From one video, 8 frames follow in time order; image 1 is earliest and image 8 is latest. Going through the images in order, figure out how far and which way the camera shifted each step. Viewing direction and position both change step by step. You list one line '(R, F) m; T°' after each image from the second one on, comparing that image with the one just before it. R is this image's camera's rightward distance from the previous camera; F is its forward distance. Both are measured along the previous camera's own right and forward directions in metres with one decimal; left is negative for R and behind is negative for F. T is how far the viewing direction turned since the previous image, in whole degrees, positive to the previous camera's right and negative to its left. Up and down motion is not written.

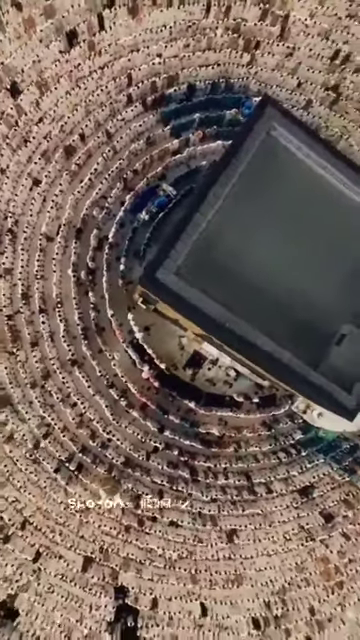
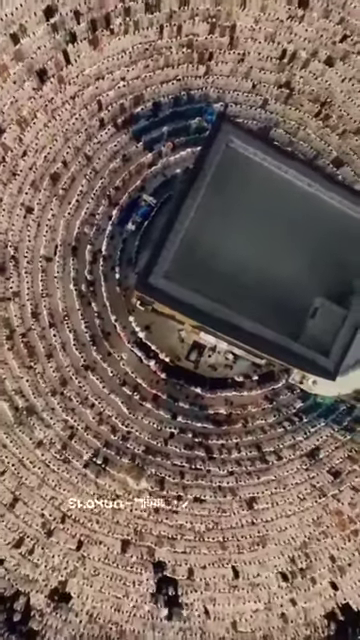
(+0.2, -0.5) m; -1°
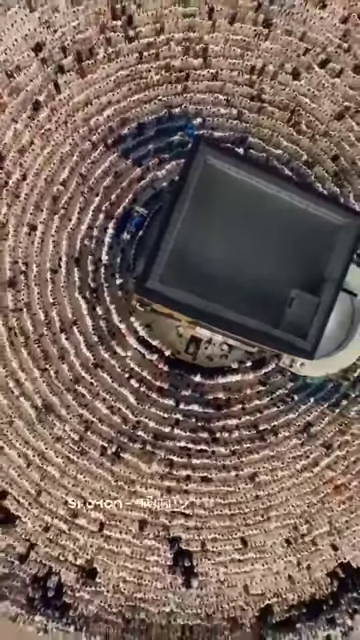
(0.0, -0.6) m; 0°
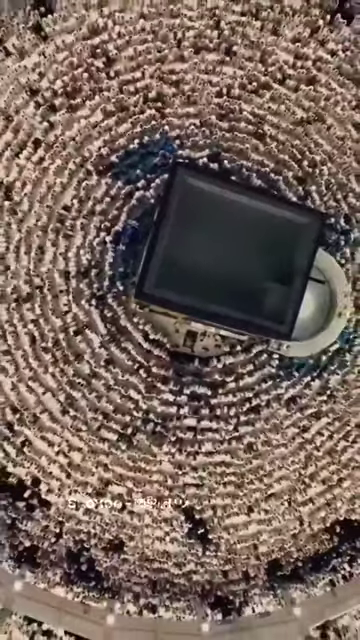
(0.0, -0.9) m; 0°
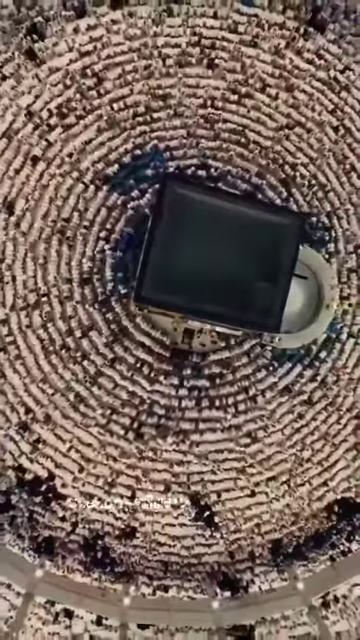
(0.0, -0.5) m; 0°
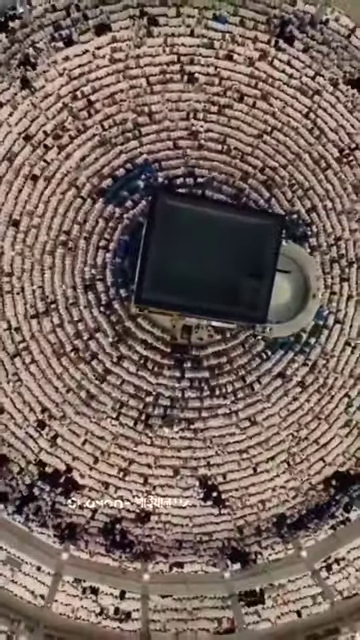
(0.0, -0.6) m; 0°
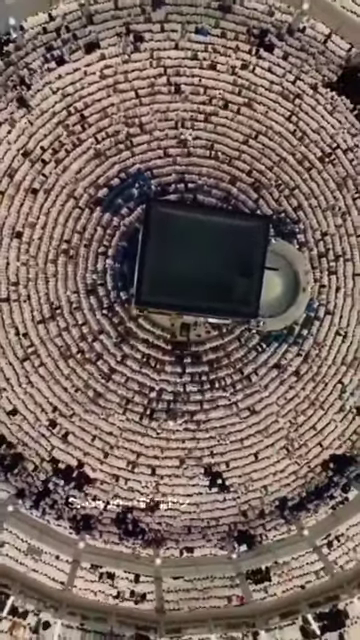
(0.0, -0.5) m; 0°
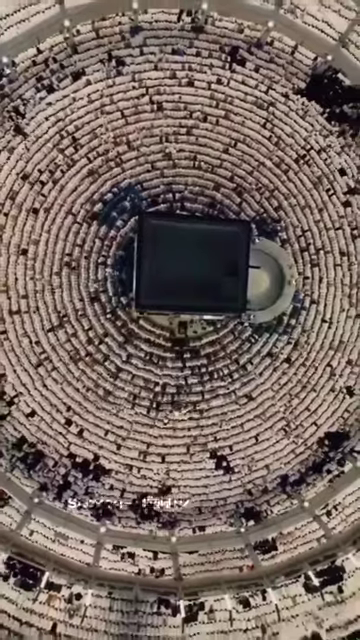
(0.0, -0.7) m; 0°
